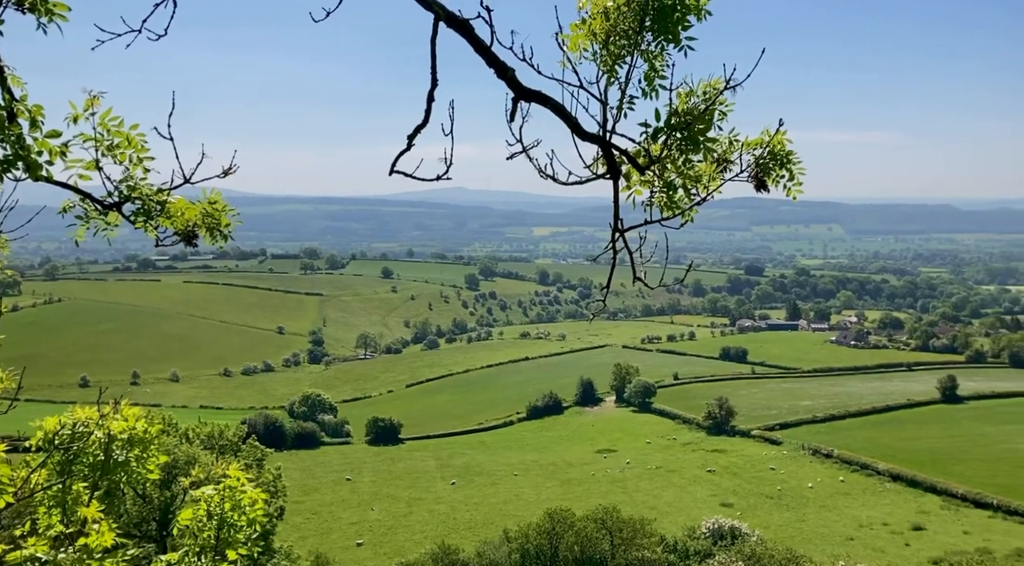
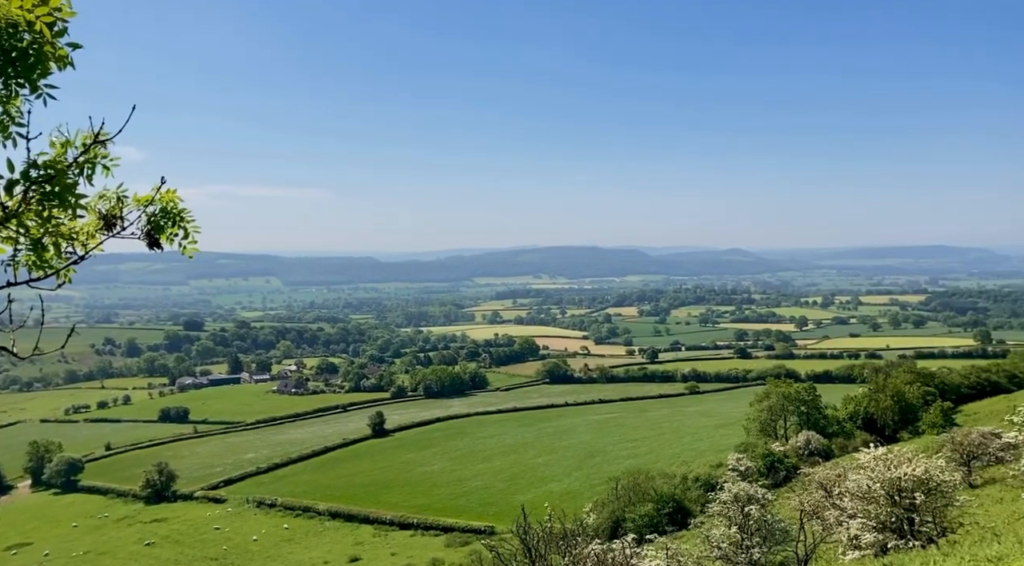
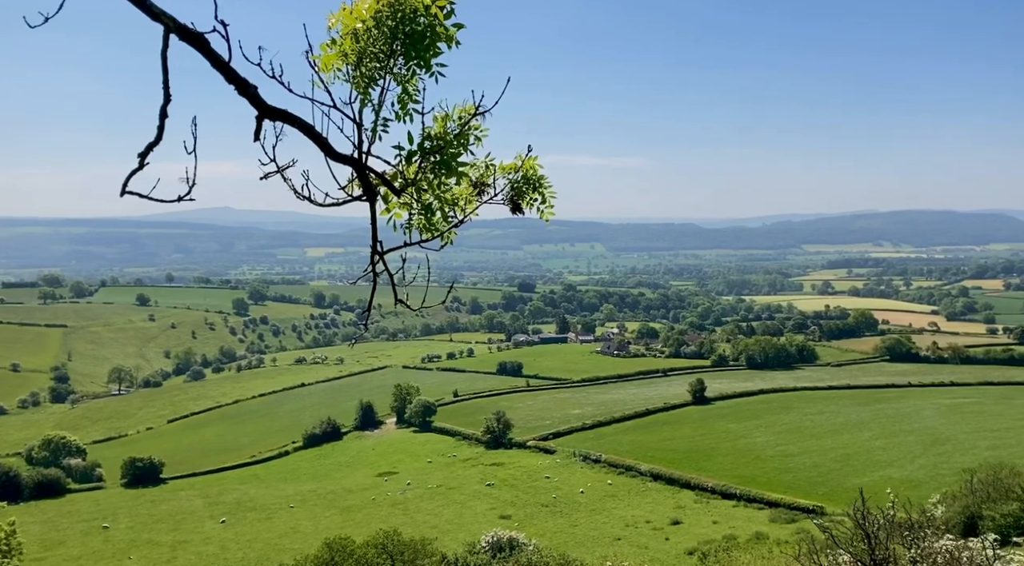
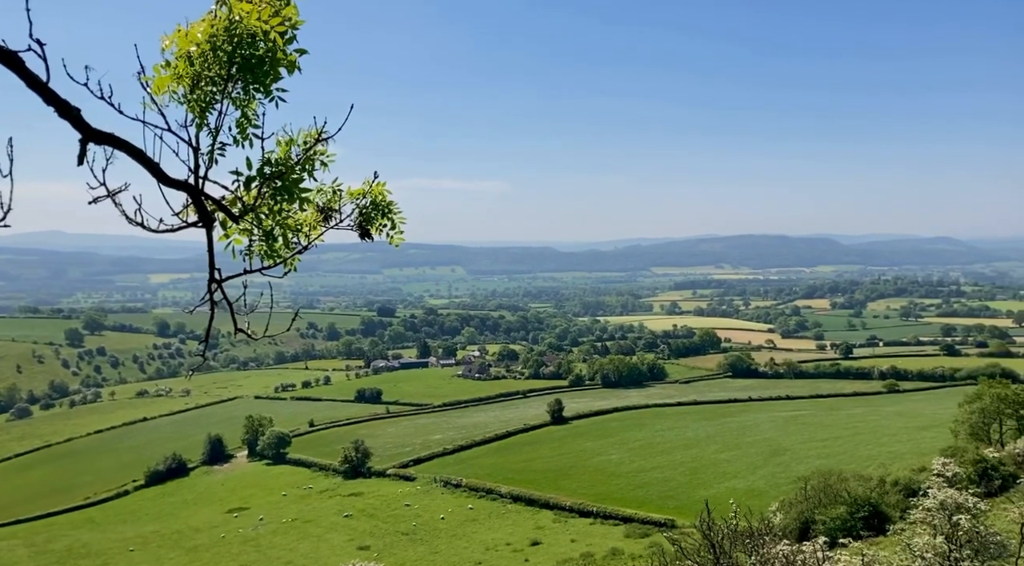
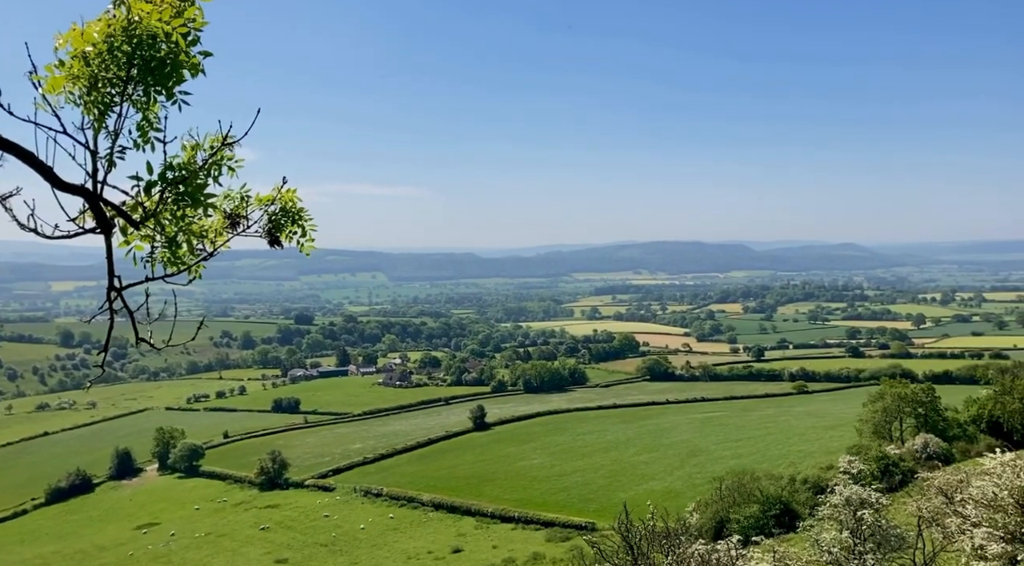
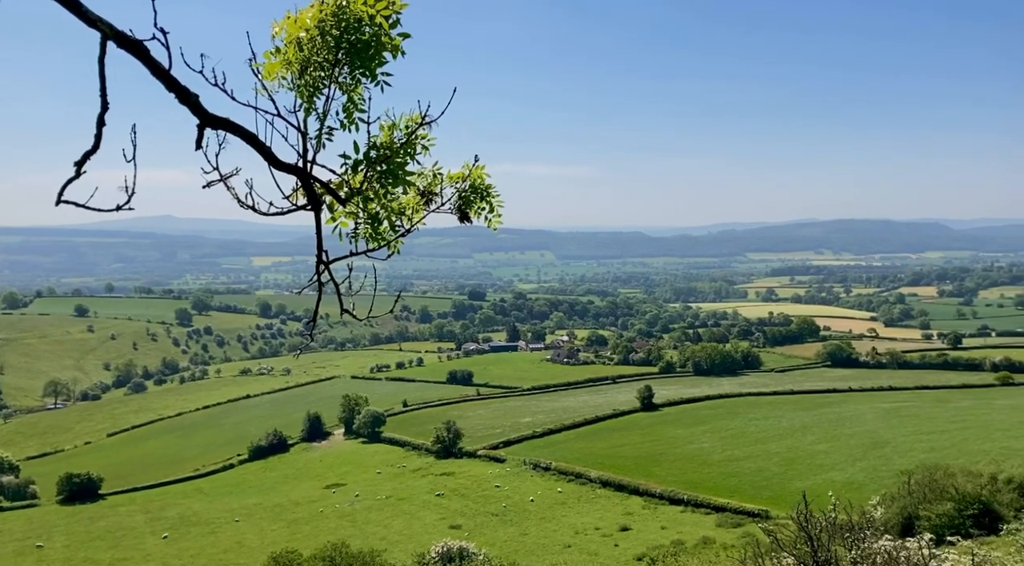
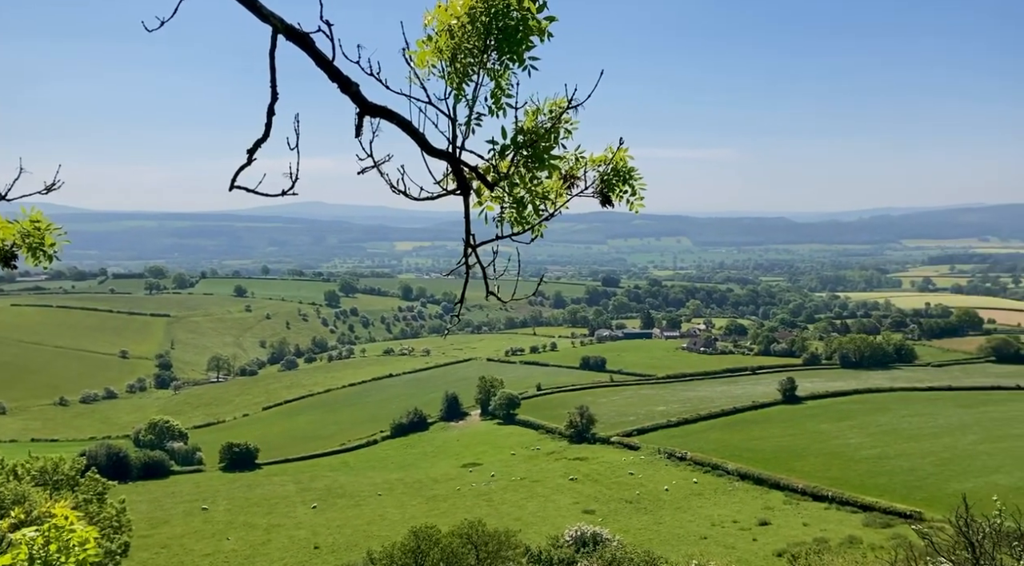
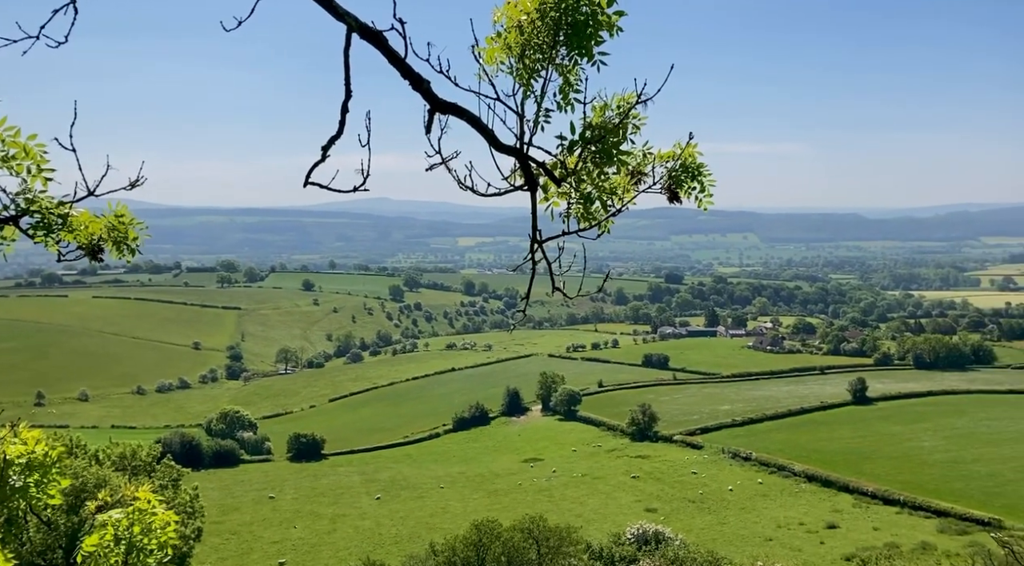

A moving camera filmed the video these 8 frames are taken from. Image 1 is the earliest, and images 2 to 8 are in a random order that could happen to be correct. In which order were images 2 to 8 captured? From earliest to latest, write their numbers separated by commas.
8, 7, 3, 6, 4, 5, 2
